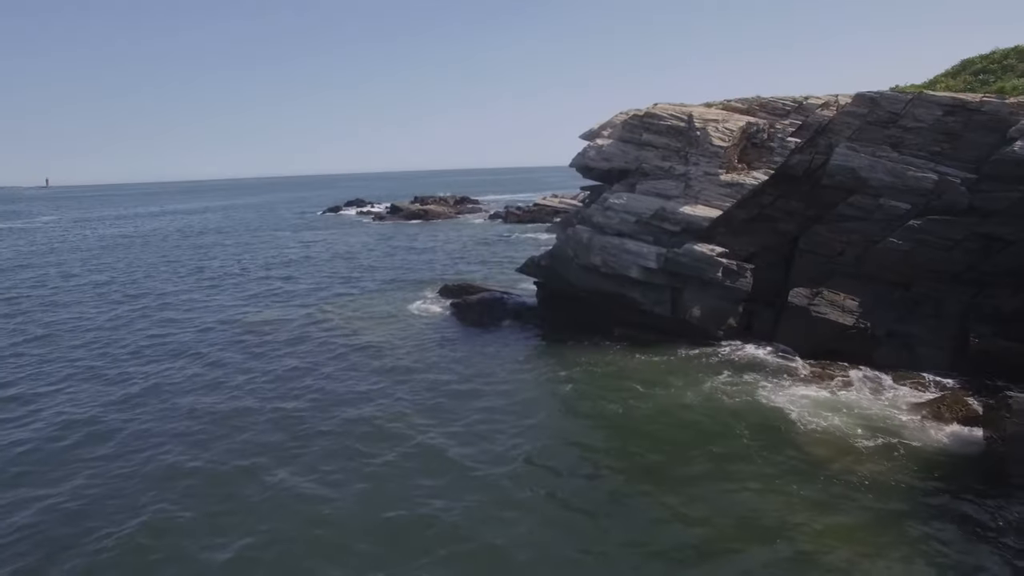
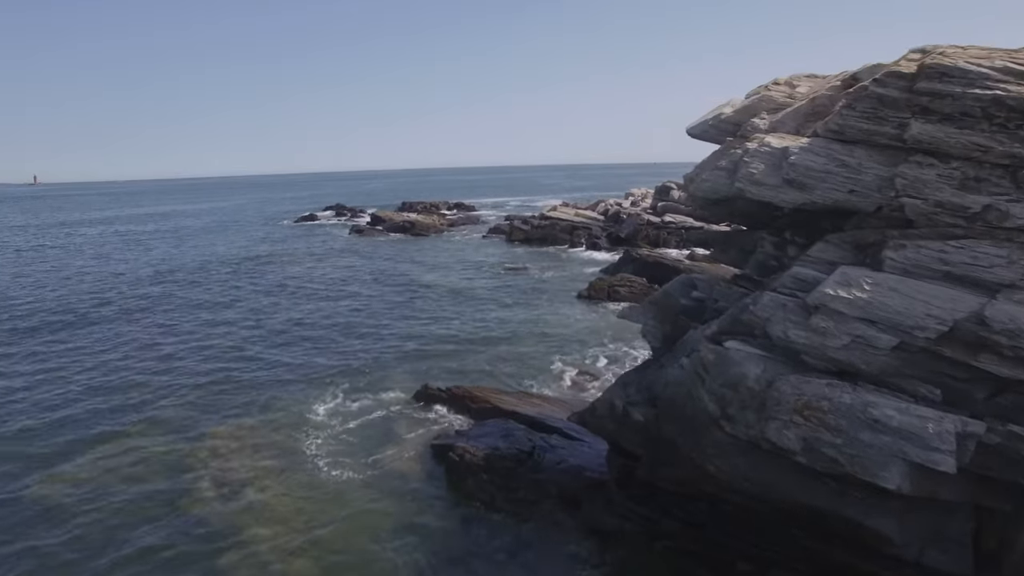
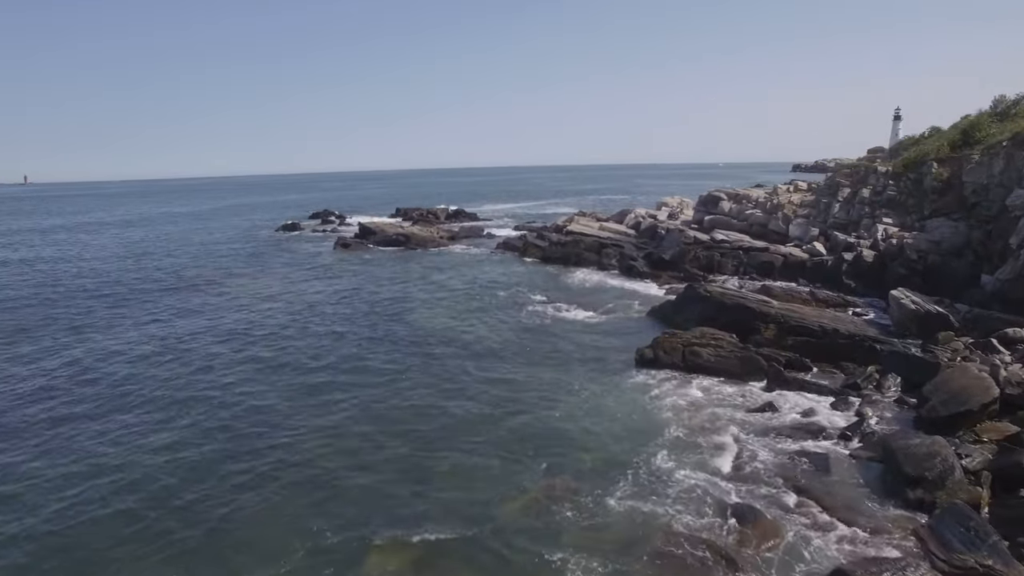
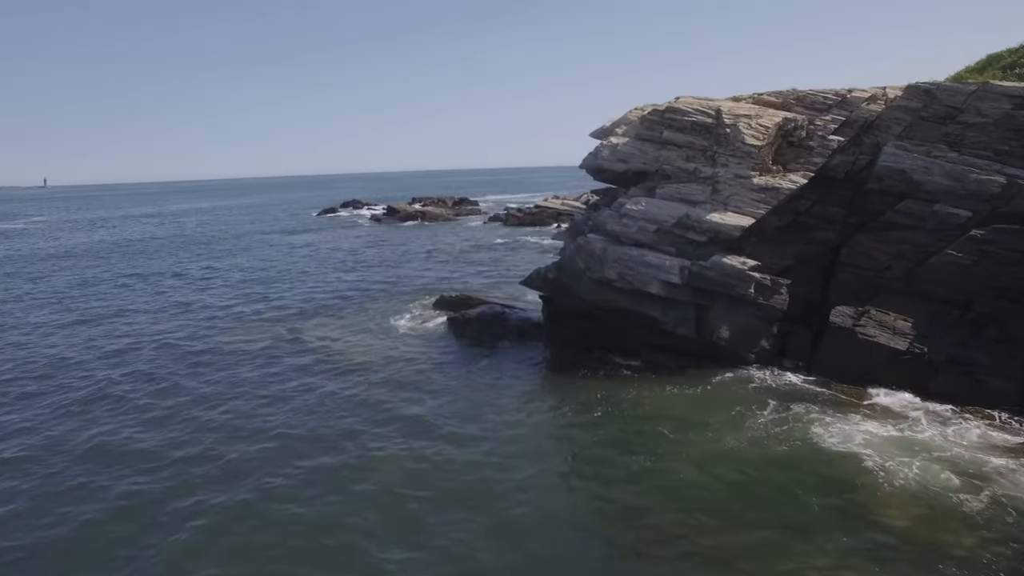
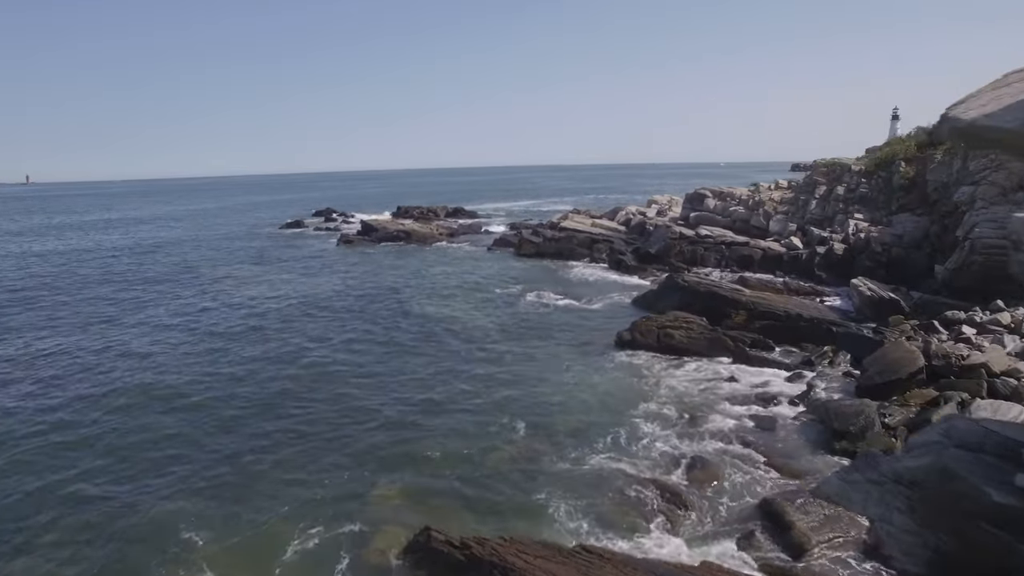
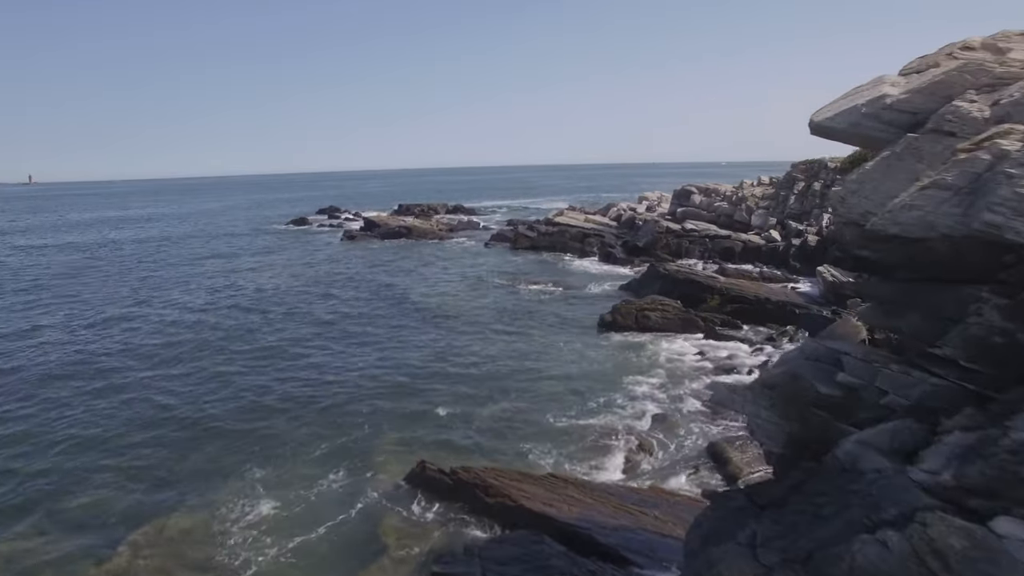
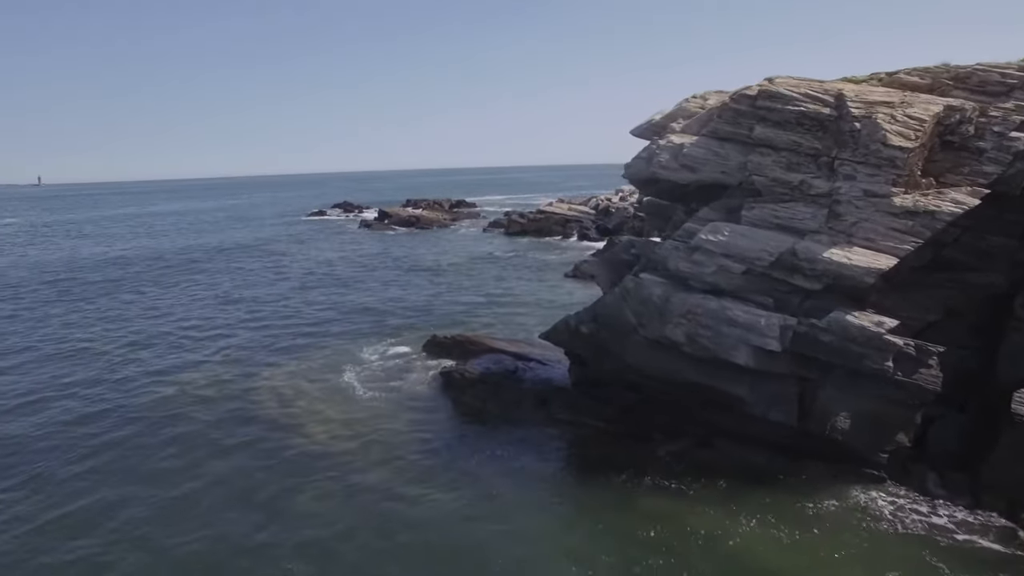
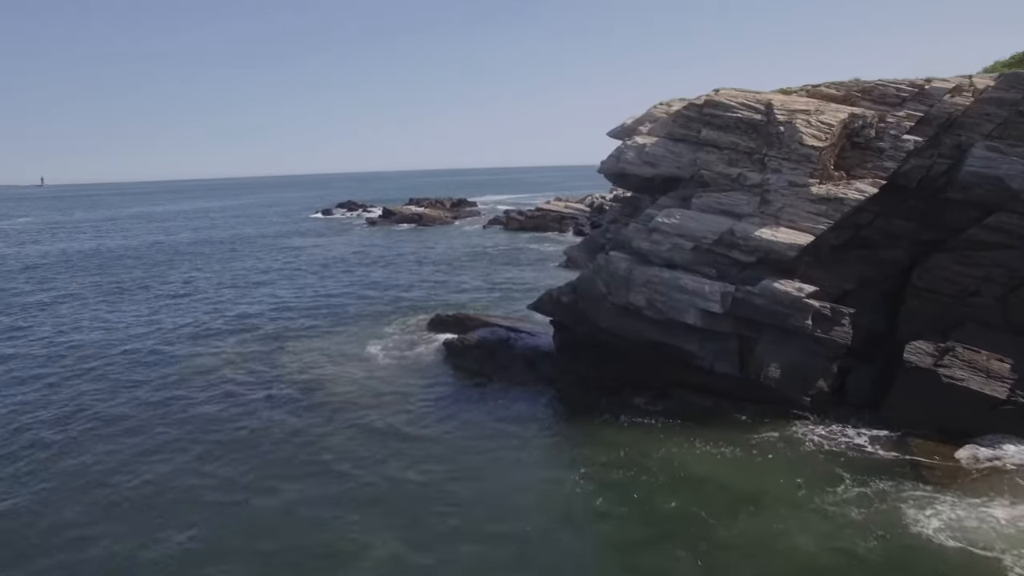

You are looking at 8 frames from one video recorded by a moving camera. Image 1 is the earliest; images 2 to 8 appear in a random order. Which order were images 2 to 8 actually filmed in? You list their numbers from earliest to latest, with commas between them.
4, 8, 7, 2, 6, 5, 3
